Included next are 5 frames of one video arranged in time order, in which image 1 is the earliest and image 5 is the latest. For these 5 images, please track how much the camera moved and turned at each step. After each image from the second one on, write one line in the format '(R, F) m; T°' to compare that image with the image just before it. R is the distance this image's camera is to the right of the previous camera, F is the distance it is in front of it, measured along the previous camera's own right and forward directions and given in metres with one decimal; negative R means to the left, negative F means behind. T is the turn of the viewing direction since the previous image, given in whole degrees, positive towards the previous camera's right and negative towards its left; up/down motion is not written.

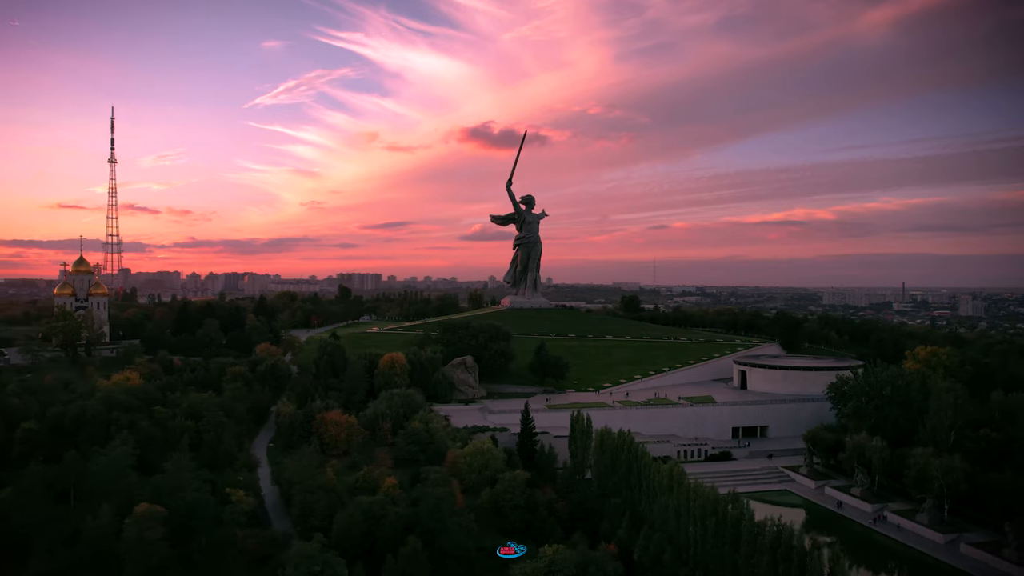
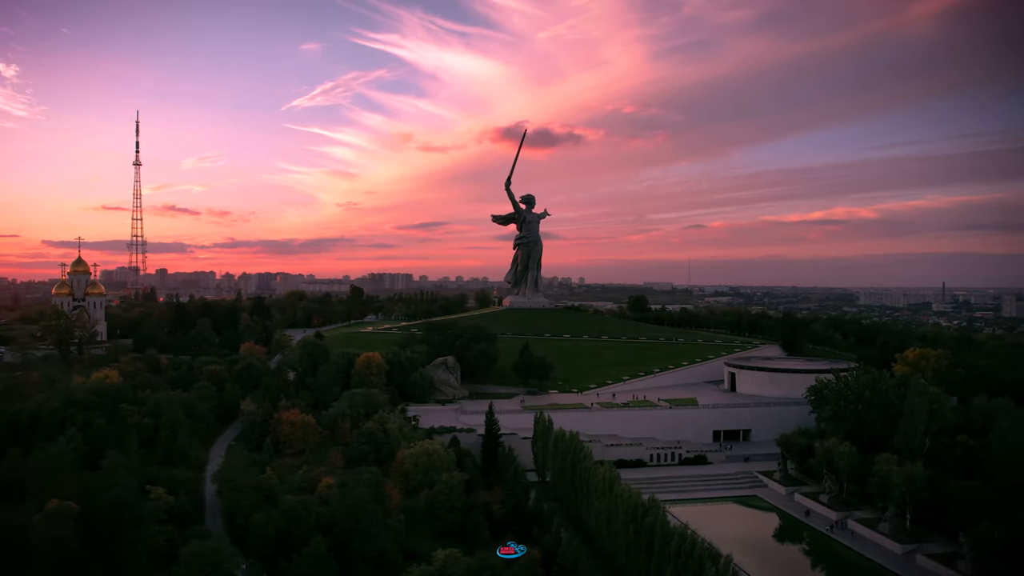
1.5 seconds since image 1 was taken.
(+3.3, +0.3) m; -3°
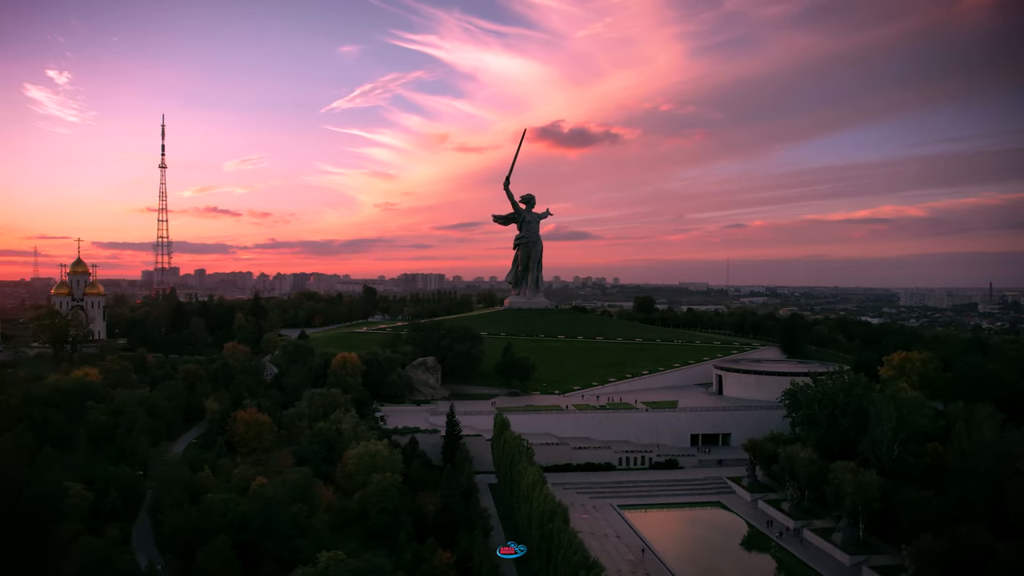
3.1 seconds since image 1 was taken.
(+3.6, +0.4) m; -3°
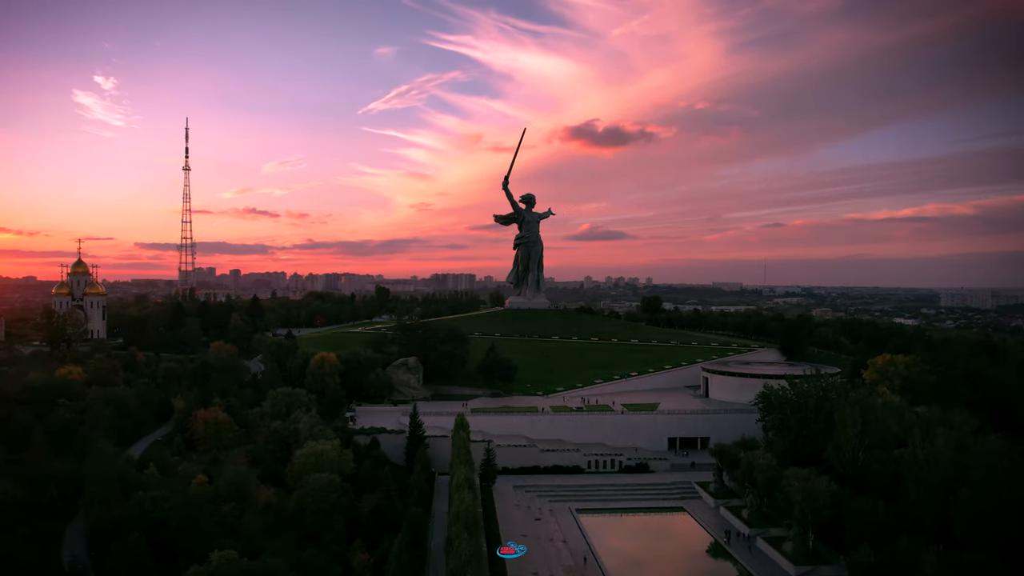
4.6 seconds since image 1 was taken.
(+3.4, +0.3) m; -3°
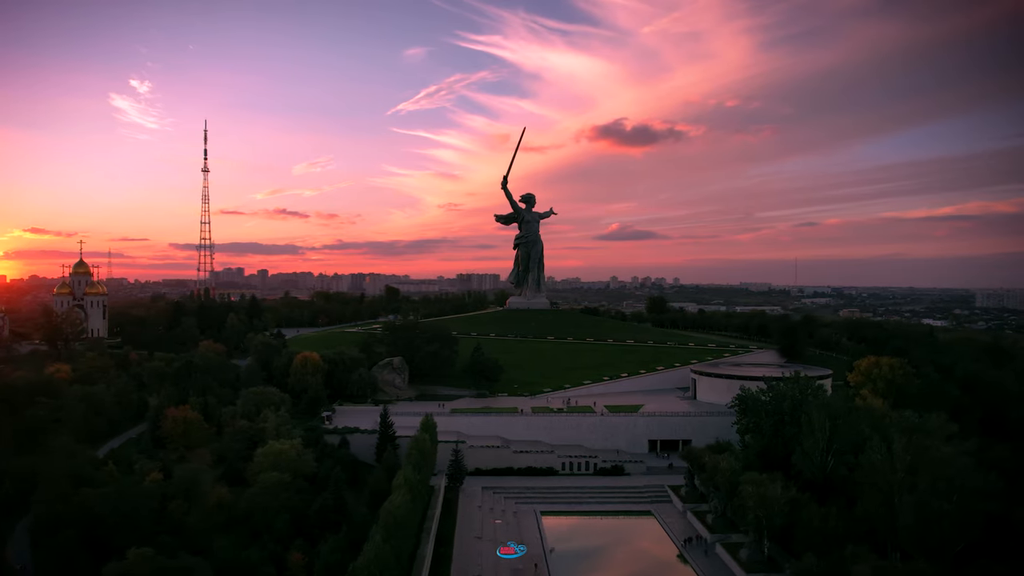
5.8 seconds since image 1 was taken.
(+2.7, +0.2) m; -2°
